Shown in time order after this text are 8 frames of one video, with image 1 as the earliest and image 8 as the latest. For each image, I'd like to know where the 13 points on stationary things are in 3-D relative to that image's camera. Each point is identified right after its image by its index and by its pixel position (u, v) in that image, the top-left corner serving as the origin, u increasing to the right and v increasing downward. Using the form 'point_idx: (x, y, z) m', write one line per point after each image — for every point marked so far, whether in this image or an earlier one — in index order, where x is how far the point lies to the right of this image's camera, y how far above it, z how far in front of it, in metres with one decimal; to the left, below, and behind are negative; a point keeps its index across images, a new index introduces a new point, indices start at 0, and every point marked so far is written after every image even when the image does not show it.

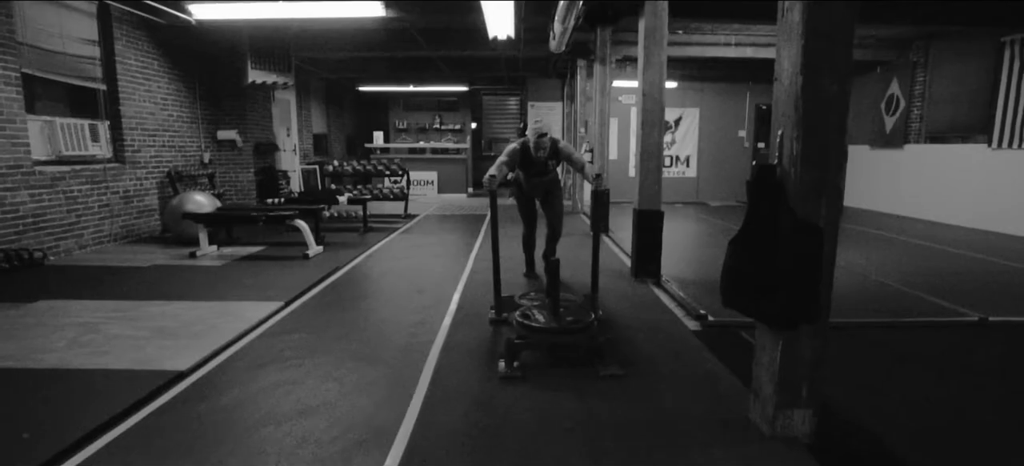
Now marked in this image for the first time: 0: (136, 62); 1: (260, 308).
0: (-4.7, +2.2, +7.3) m
1: (-1.9, -0.6, +4.3) m
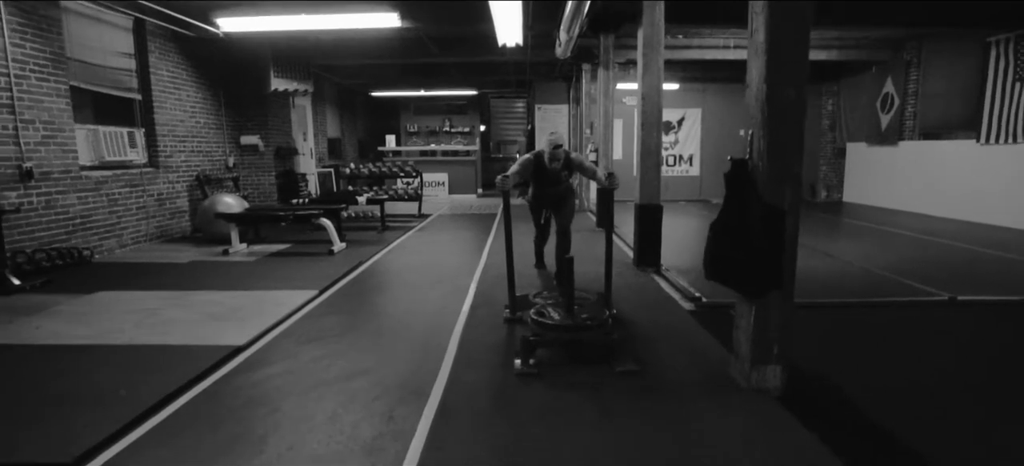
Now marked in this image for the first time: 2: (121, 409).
0: (-4.6, +2.2, +7.8) m
1: (-1.8, -0.5, +4.8) m
2: (-1.8, -0.8, +2.7) m
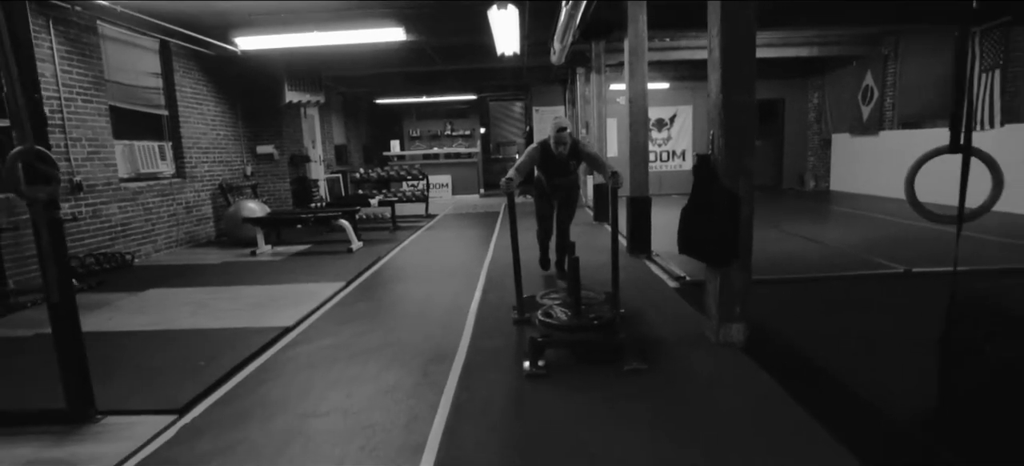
0: (-4.6, +2.1, +8.4) m
1: (-1.7, -0.5, +5.4) m
2: (-1.7, -0.7, +3.3) m
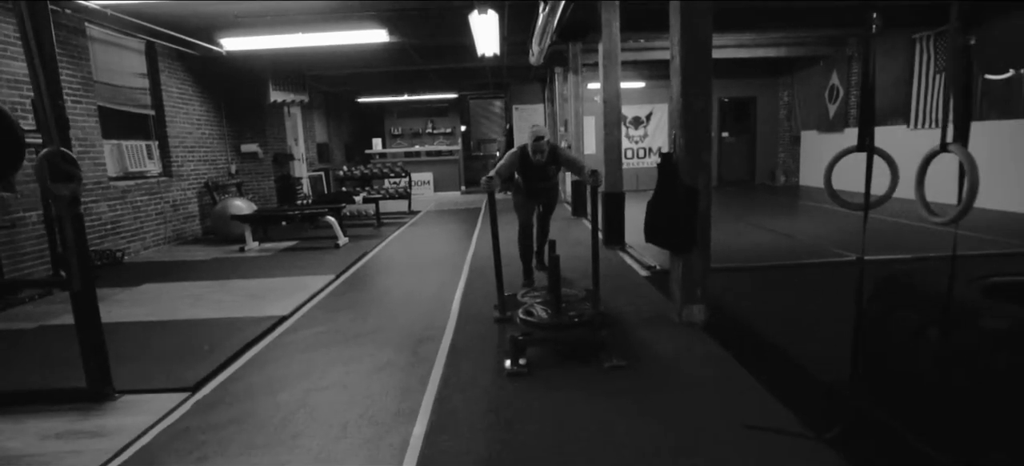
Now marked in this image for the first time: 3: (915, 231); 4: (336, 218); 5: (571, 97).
0: (-4.9, +2.1, +8.6) m
1: (-1.9, -0.5, +5.6) m
2: (-1.8, -0.7, +3.6) m
3: (+4.8, 0.0, +7.0) m
4: (-2.4, +0.2, +7.9) m
5: (+1.0, +2.3, +9.8) m
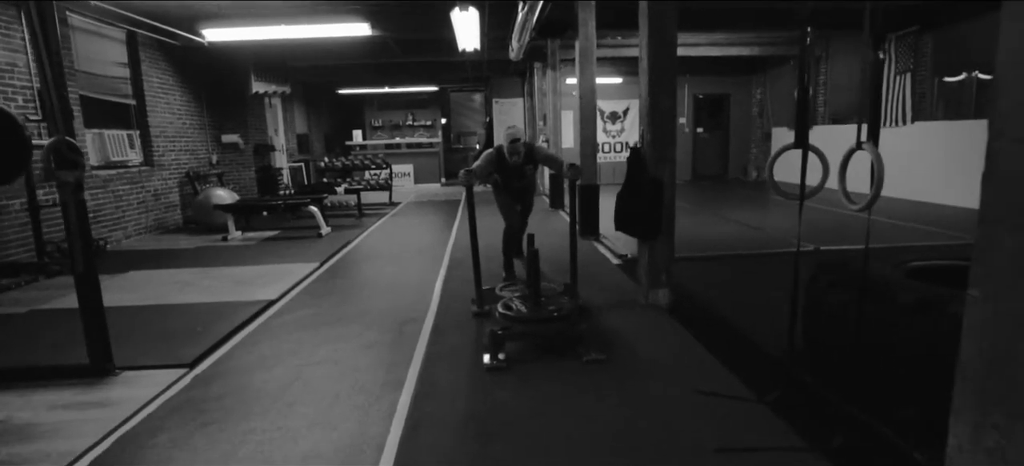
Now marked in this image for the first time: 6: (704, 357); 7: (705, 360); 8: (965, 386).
0: (-5.2, +2.3, +8.6) m
1: (-2.1, -0.3, +5.8) m
2: (-2.0, -0.6, +3.7) m
3: (+4.6, +0.1, +7.4) m
4: (-2.7, +0.3, +8.0) m
5: (+0.6, +2.4, +10.0) m
6: (+1.0, -0.7, +3.1) m
7: (+1.0, -0.7, +3.1) m
8: (+1.0, -0.4, +1.3) m
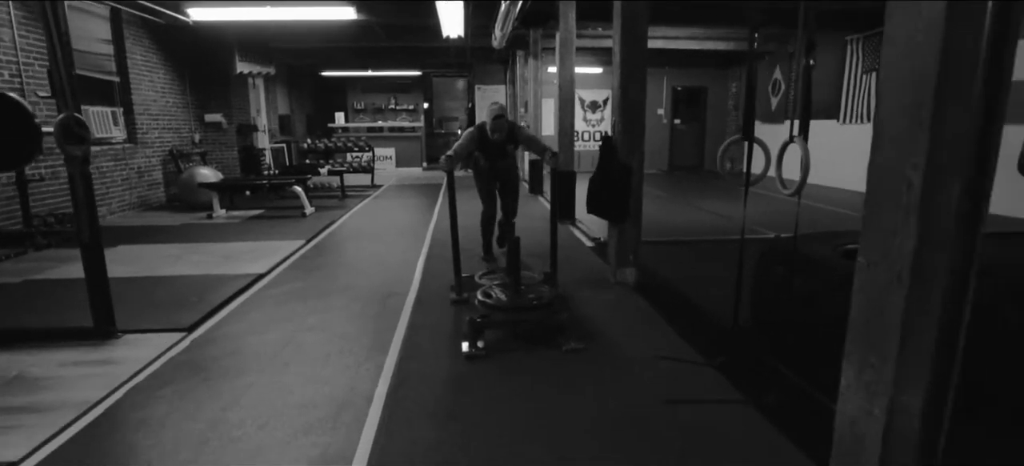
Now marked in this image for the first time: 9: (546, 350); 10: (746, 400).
0: (-5.5, +2.6, +8.6) m
1: (-2.3, -0.1, +6.0) m
2: (-2.1, -0.5, +4.0) m
3: (+4.3, +0.3, +7.8) m
4: (-3.0, +0.6, +8.2) m
5: (+0.3, +2.7, +10.2) m
6: (+0.9, -0.6, +3.4) m
7: (+0.9, -0.6, +3.4) m
8: (+1.0, -0.3, +1.7) m
9: (+0.2, -0.6, +3.3) m
10: (+1.0, -0.7, +2.5) m
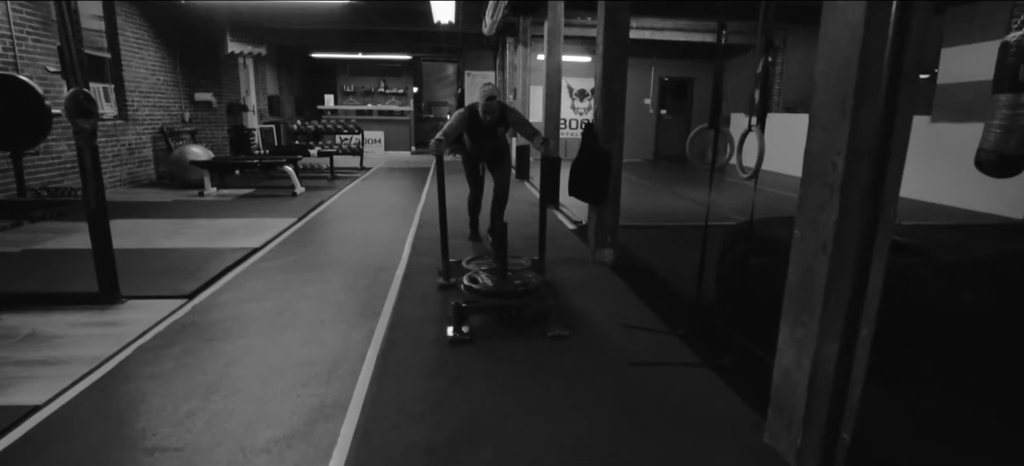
0: (-5.7, +3.0, +8.7) m
1: (-2.5, +0.1, +6.2) m
2: (-2.2, -0.3, +4.1) m
3: (+4.1, +0.4, +8.2) m
4: (-3.1, +0.9, +8.4) m
5: (+0.1, +3.0, +10.4) m
6: (+0.8, -0.4, +3.7) m
7: (+0.8, -0.4, +3.6) m
8: (+0.9, -0.2, +1.9) m
9: (+0.1, -0.5, +3.5) m
10: (+0.9, -0.6, +2.8) m
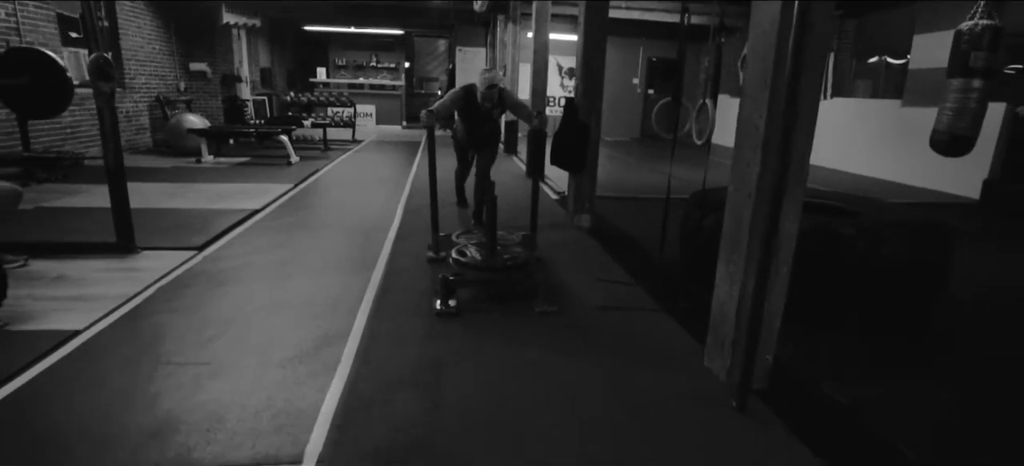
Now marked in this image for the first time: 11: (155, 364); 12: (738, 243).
0: (-5.8, +3.5, +8.8) m
1: (-2.6, +0.5, +6.5) m
2: (-2.4, 0.0, +4.5) m
3: (+3.9, +0.7, +8.6) m
4: (-3.3, +1.4, +8.6) m
5: (0.0, +3.5, +10.7) m
6: (+0.7, -0.2, +4.1) m
7: (+0.7, -0.2, +4.0) m
8: (+0.8, 0.0, +2.3) m
9: (0.0, -0.2, +3.9) m
10: (+0.8, -0.4, +3.2) m
11: (-1.5, -0.5, +2.4) m
12: (+0.8, 0.0, +2.2) m
